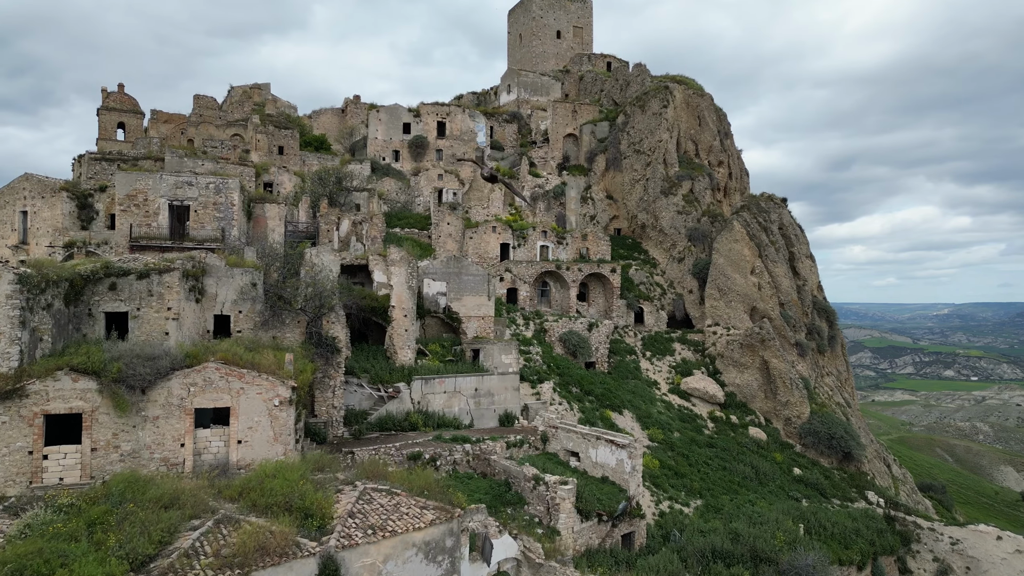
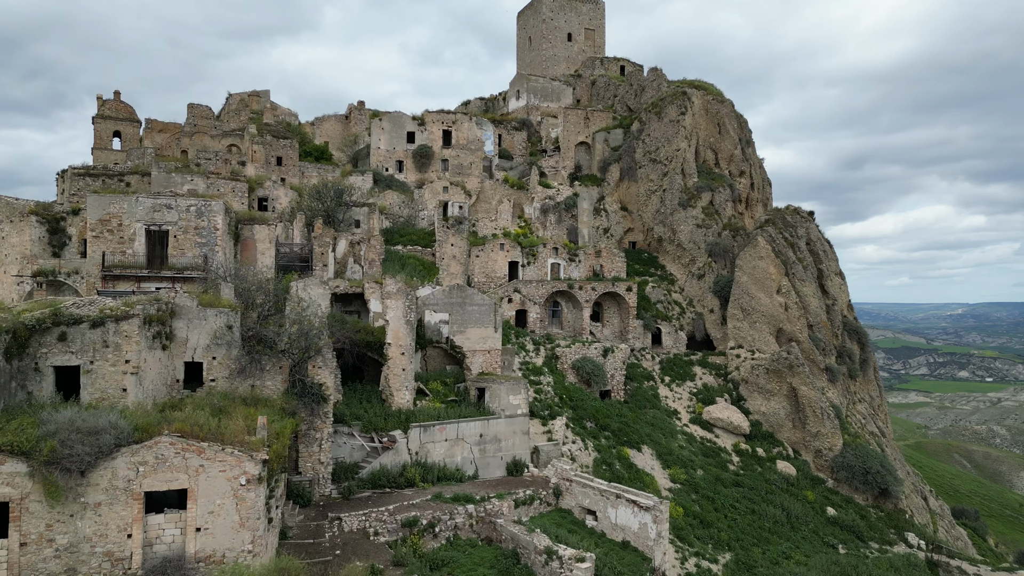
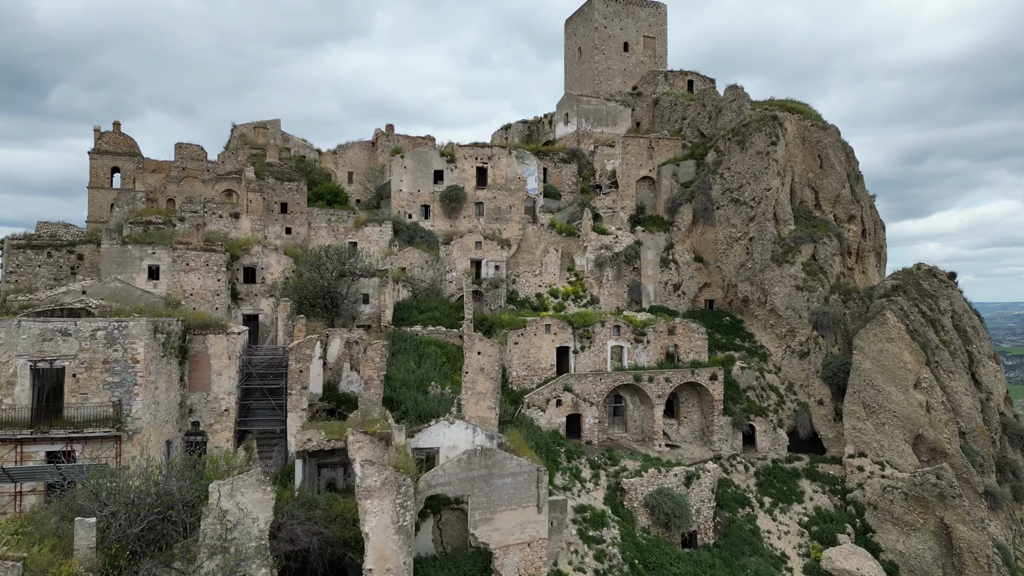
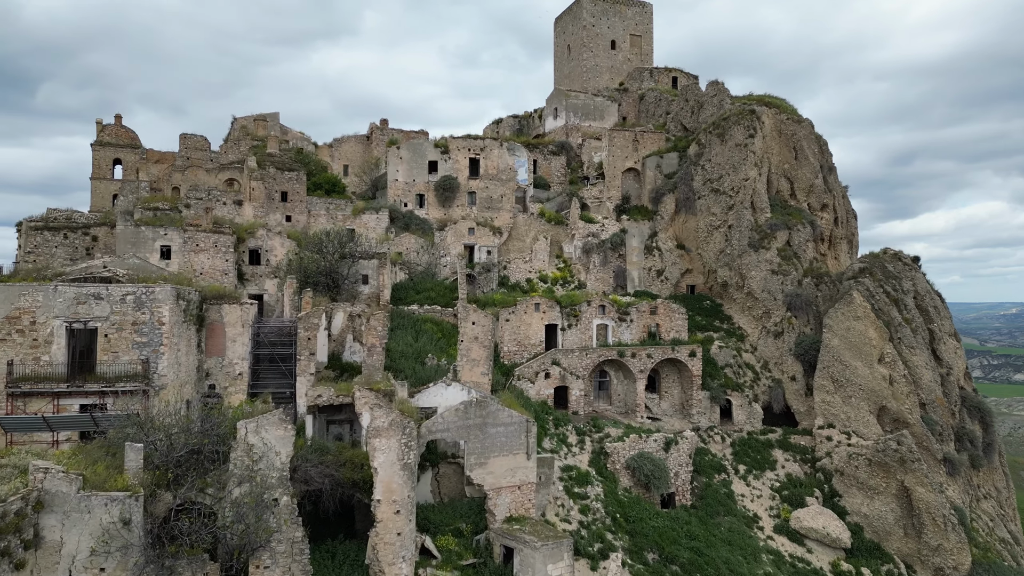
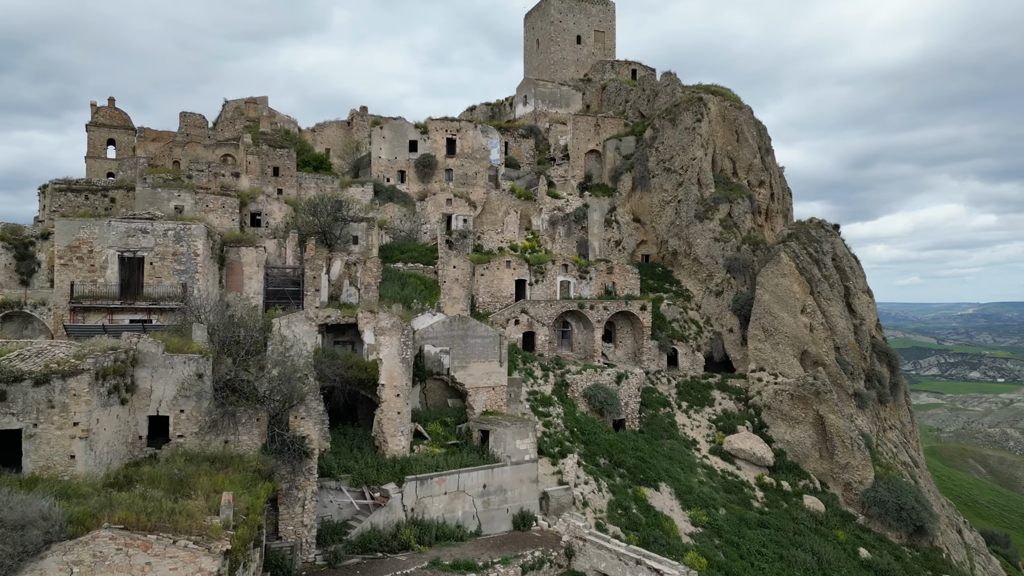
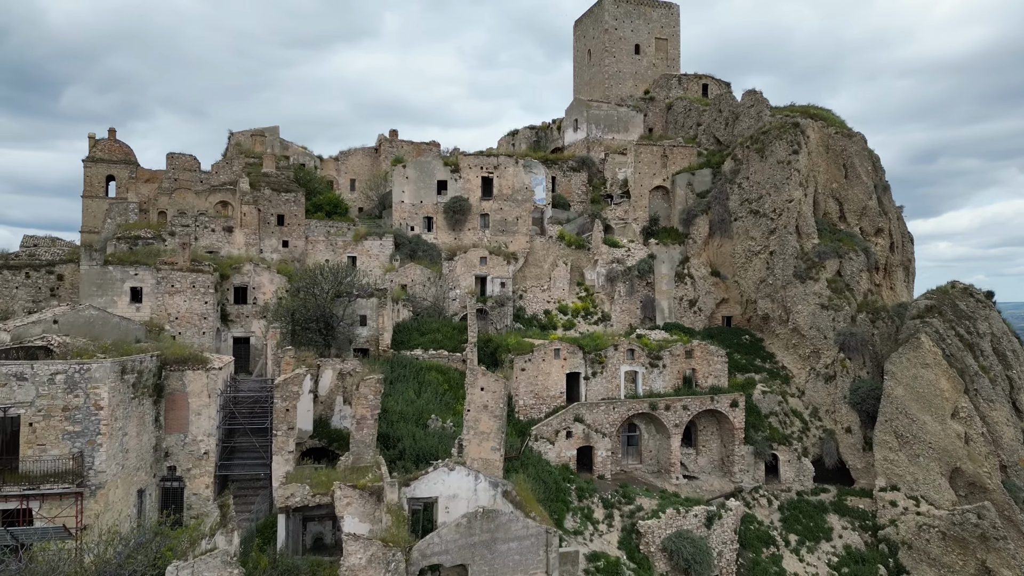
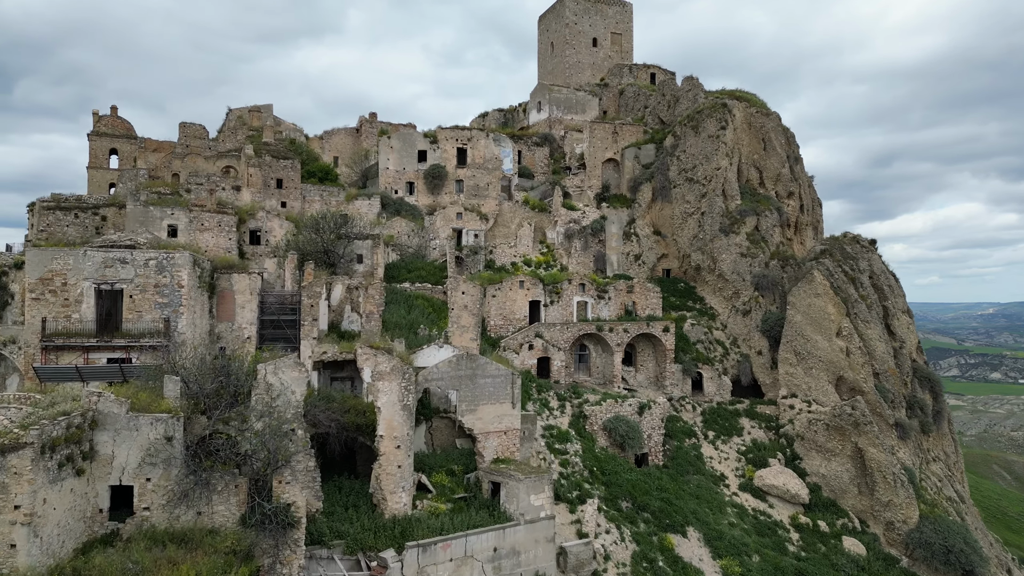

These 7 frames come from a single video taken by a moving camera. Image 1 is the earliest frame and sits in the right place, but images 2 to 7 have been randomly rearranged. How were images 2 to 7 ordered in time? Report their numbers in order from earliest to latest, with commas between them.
2, 5, 7, 4, 3, 6
